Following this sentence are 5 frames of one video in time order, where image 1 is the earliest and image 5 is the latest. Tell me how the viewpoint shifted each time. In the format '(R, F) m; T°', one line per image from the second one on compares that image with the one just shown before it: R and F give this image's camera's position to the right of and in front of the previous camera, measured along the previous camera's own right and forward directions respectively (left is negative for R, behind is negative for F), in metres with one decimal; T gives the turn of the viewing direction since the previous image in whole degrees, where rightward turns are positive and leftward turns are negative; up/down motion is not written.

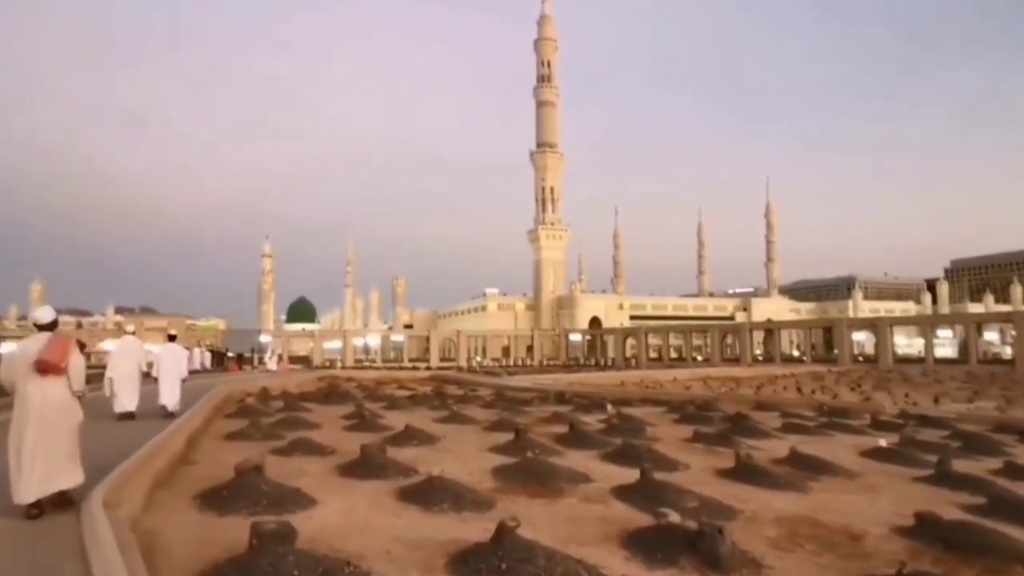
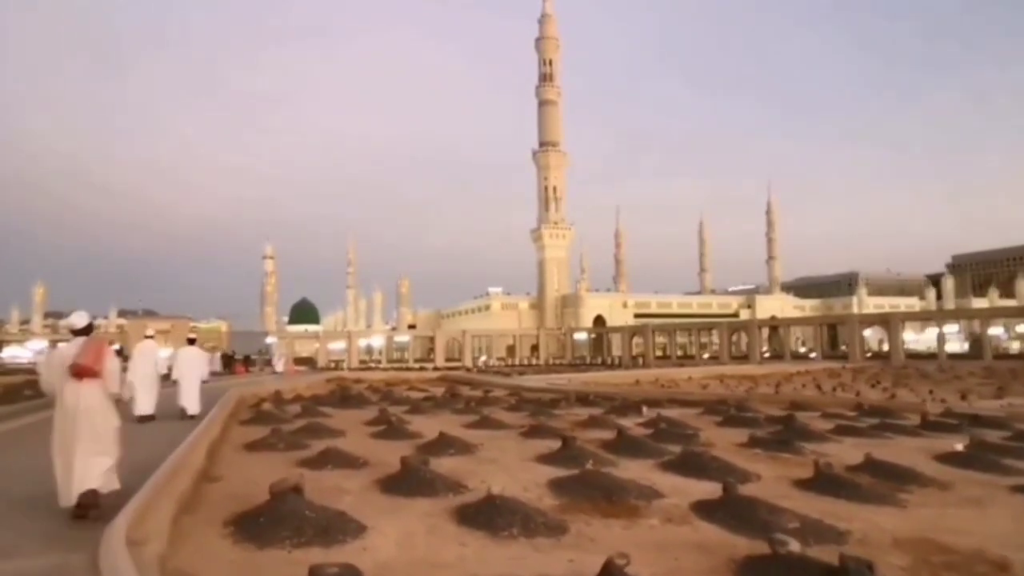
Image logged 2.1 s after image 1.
(-0.6, +1.0) m; 0°
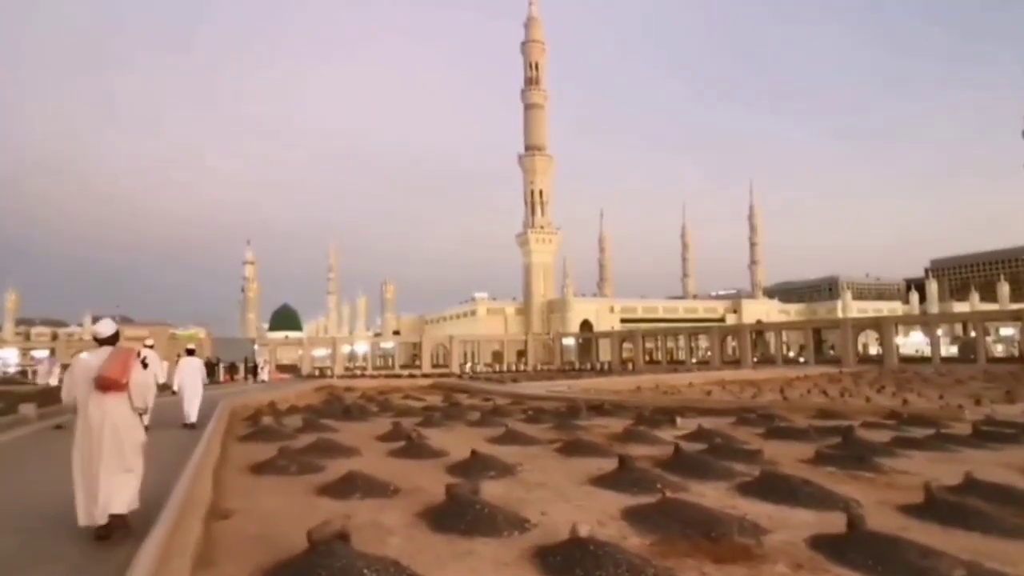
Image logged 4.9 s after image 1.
(-0.8, +1.3) m; +1°
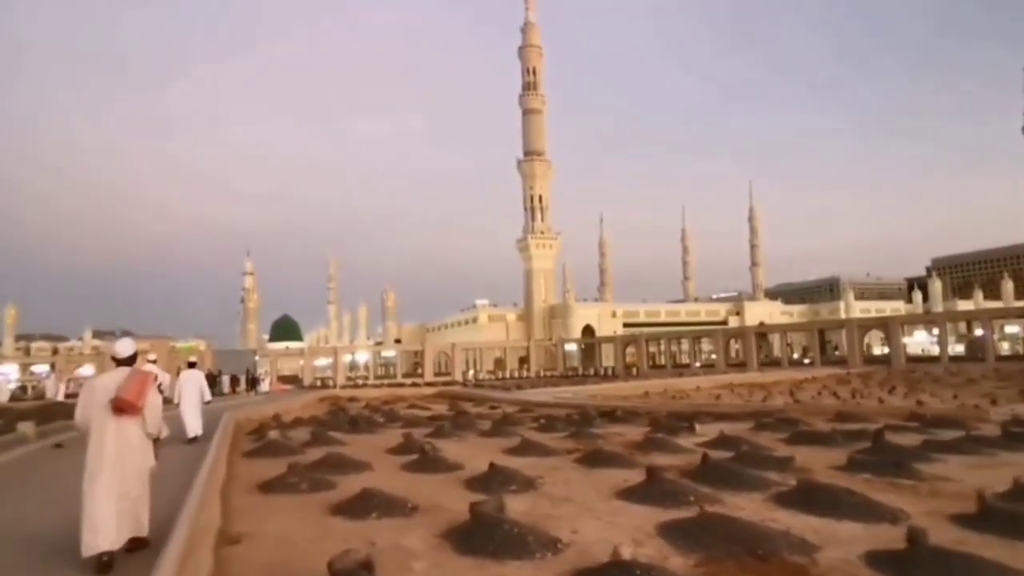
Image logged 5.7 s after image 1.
(-0.2, +0.5) m; 0°
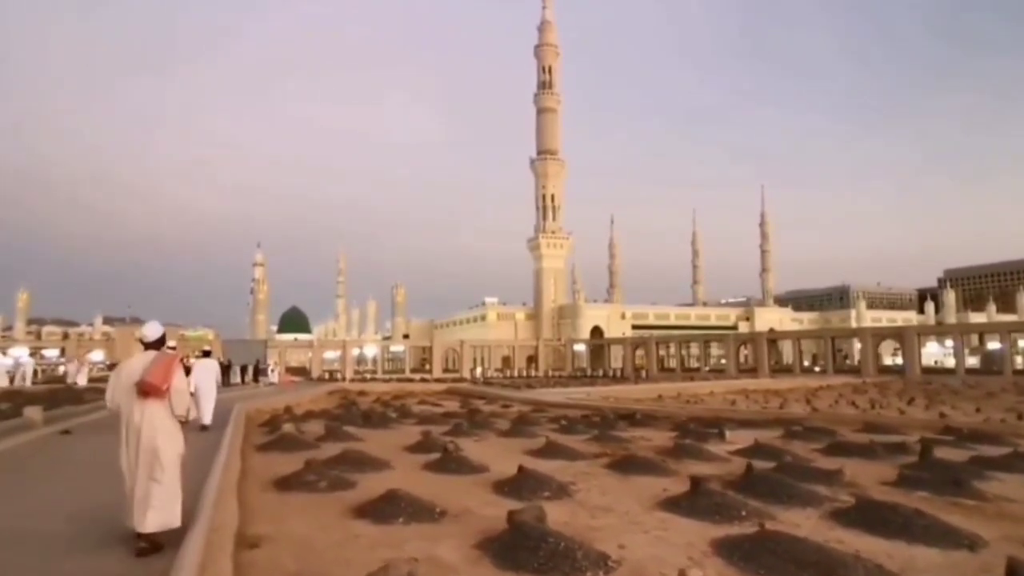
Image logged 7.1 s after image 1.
(-0.4, +0.6) m; -1°
